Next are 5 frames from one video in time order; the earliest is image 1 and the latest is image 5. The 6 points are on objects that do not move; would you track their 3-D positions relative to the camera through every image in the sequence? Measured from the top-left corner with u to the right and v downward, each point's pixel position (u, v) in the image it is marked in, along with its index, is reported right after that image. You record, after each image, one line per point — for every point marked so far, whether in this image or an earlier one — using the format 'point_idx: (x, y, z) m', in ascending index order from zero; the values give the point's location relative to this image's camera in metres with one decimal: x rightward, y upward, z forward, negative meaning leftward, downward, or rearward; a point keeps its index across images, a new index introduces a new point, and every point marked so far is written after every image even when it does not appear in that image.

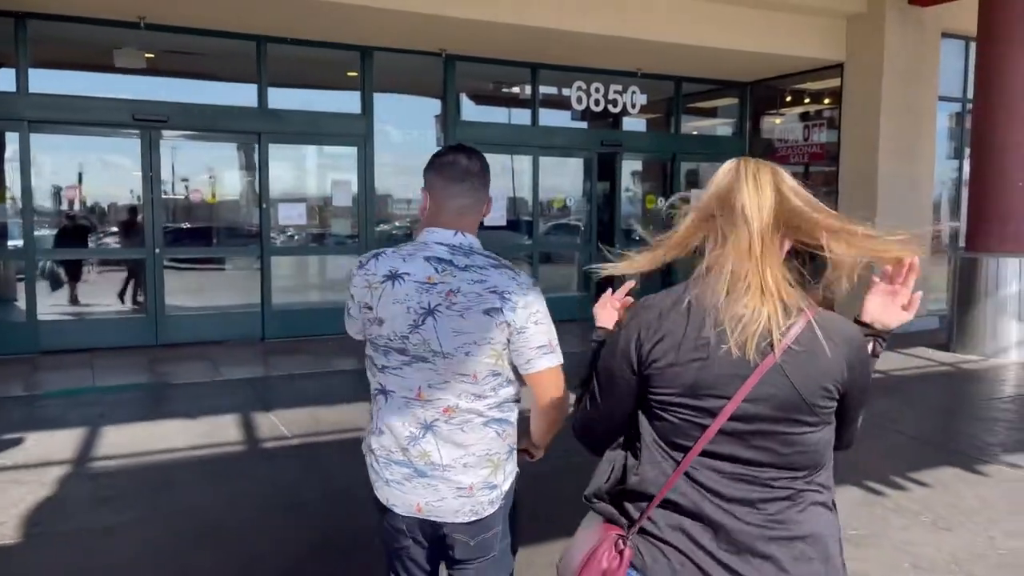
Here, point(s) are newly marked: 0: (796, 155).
0: (+3.6, +1.7, +10.2) m
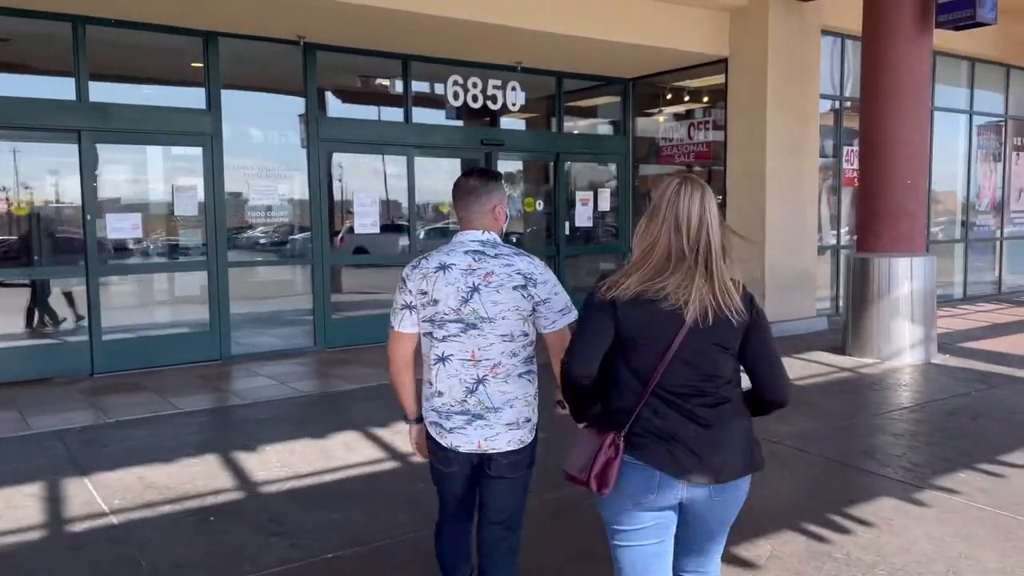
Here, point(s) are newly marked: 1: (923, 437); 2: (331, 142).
0: (+2.1, +1.7, +9.9) m
1: (+2.6, -1.0, +5.1) m
2: (-1.9, +1.5, +8.1) m
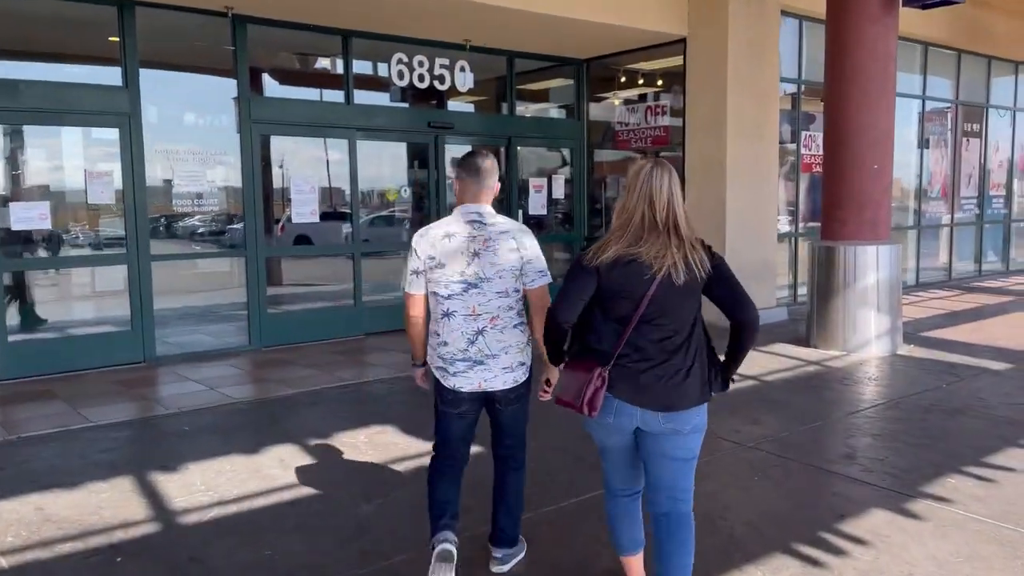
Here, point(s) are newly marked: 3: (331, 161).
0: (+1.5, +1.8, +9.5) m
1: (+2.4, -0.9, +4.9) m
2: (-2.3, +1.5, +7.5) m
3: (-1.8, +1.3, +8.0) m
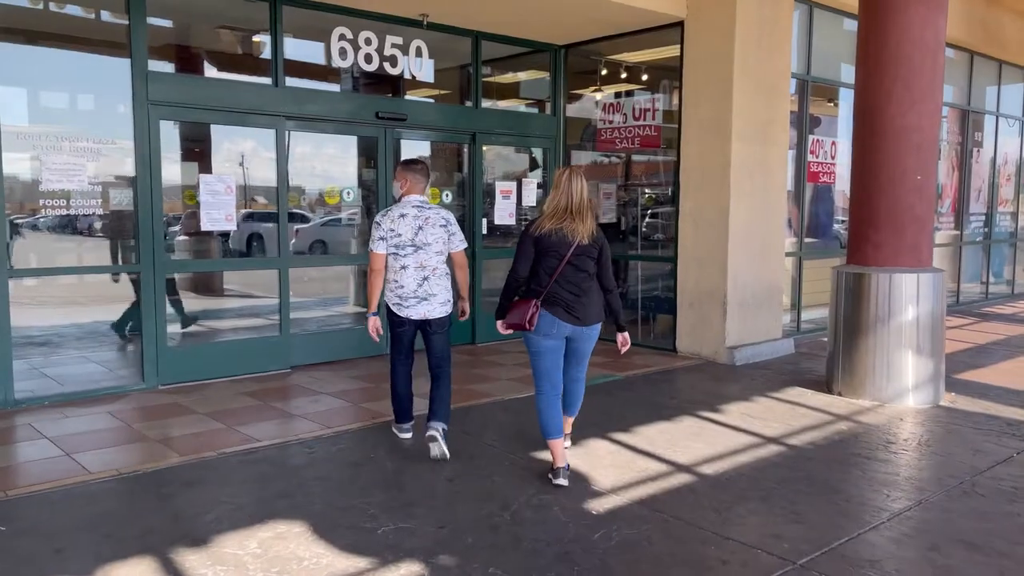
0: (+1.1, +1.5, +8.2) m
1: (+2.2, -1.2, +3.6) m
2: (-2.6, +1.4, +6.0) m
3: (-2.1, +1.1, +6.5) m
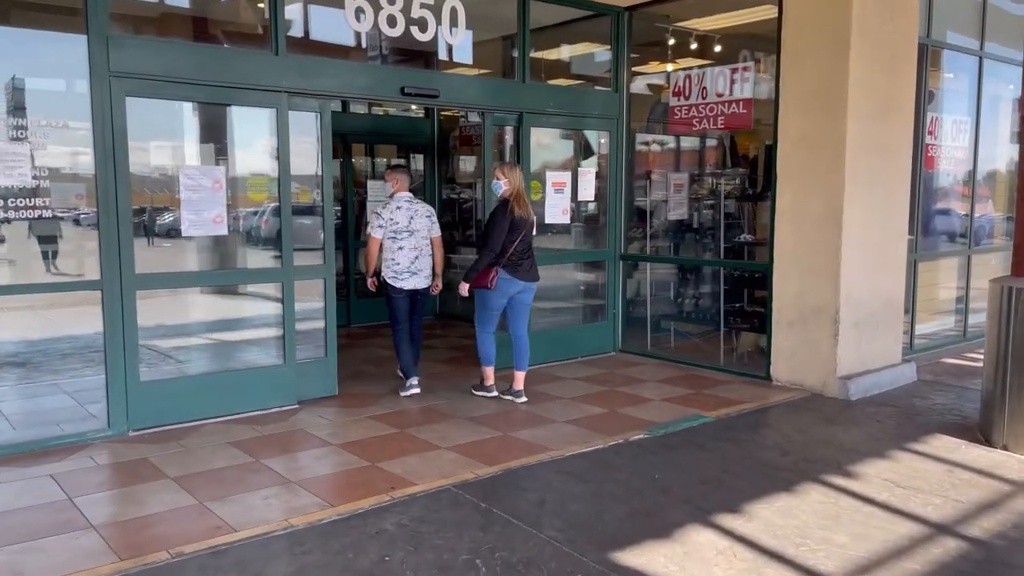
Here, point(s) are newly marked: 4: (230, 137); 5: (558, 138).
0: (+1.6, +1.4, +6.8) m
1: (+2.4, -1.3, +2.2) m
2: (-2.2, +1.2, +4.8) m
3: (-1.7, +1.0, +5.3) m
4: (-1.9, +1.0, +5.1) m
5: (+0.4, +1.3, +6.9) m
